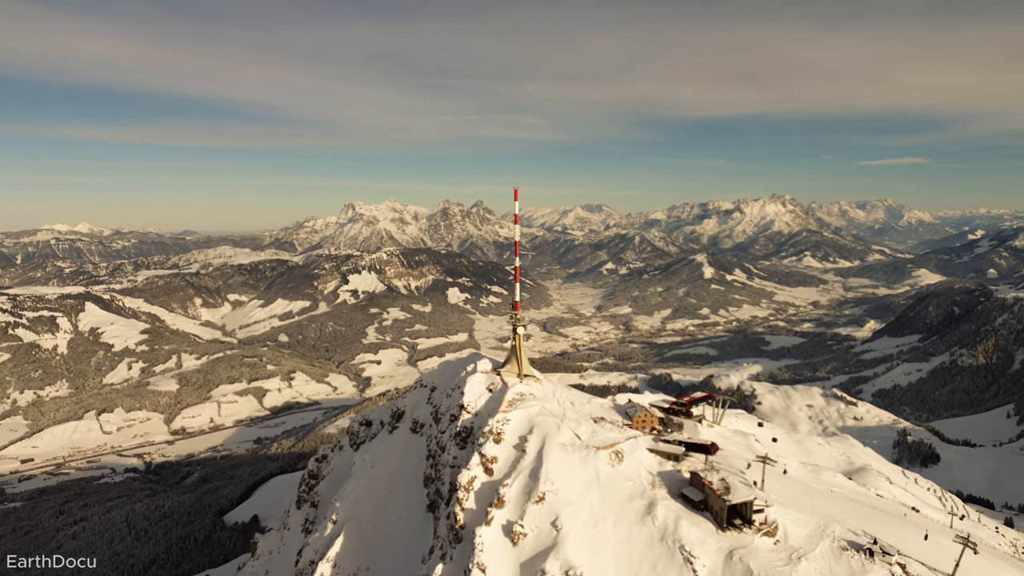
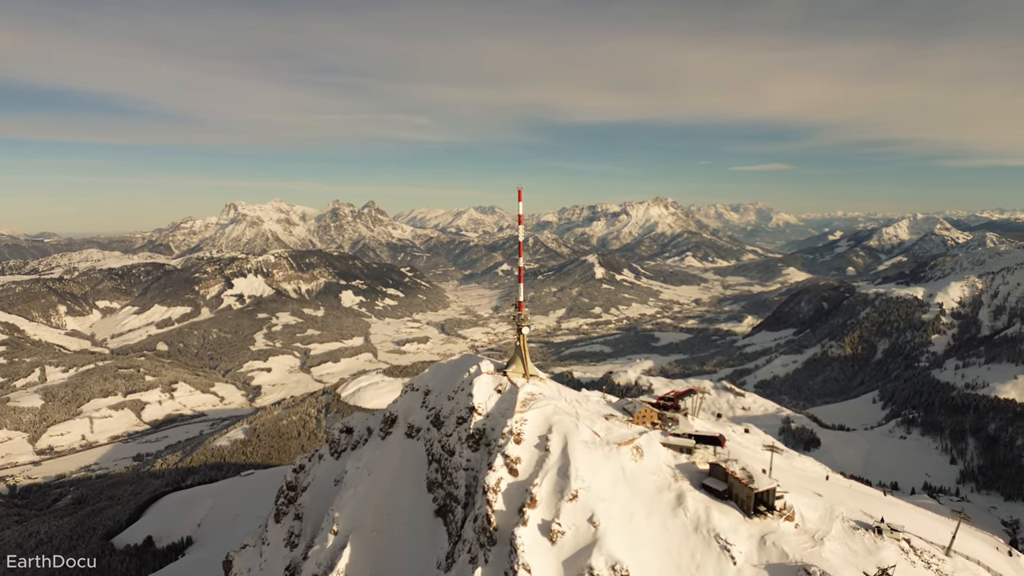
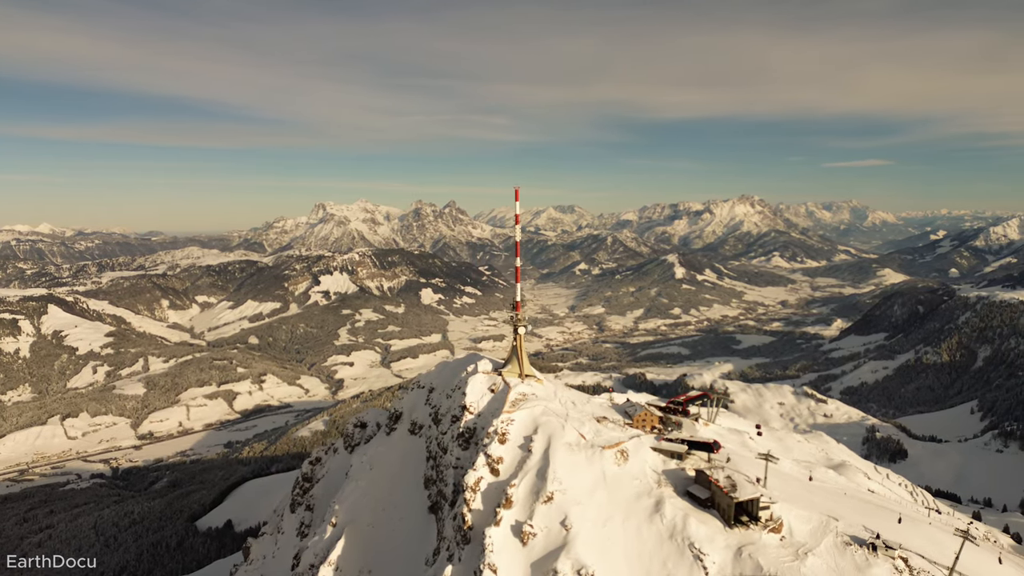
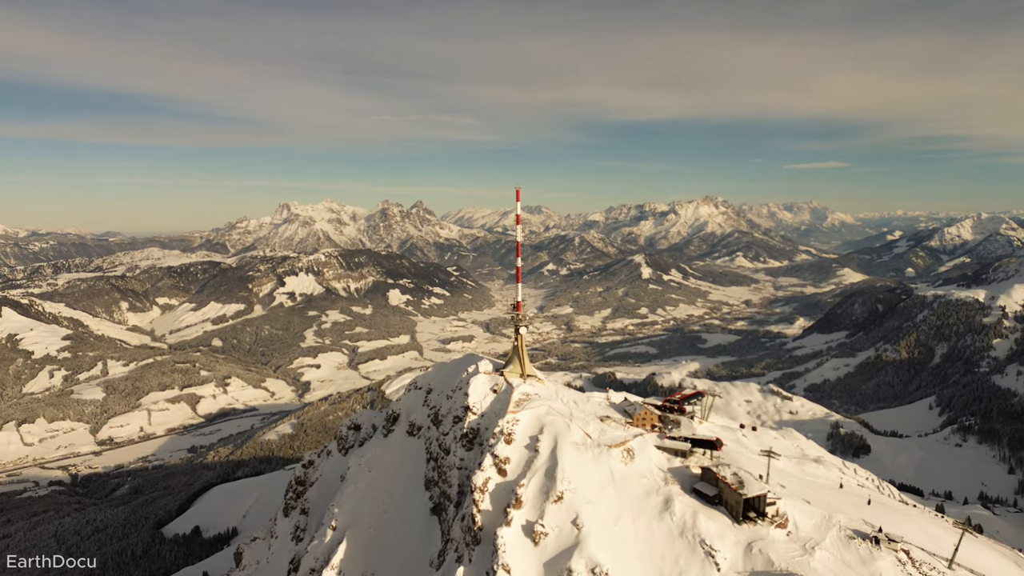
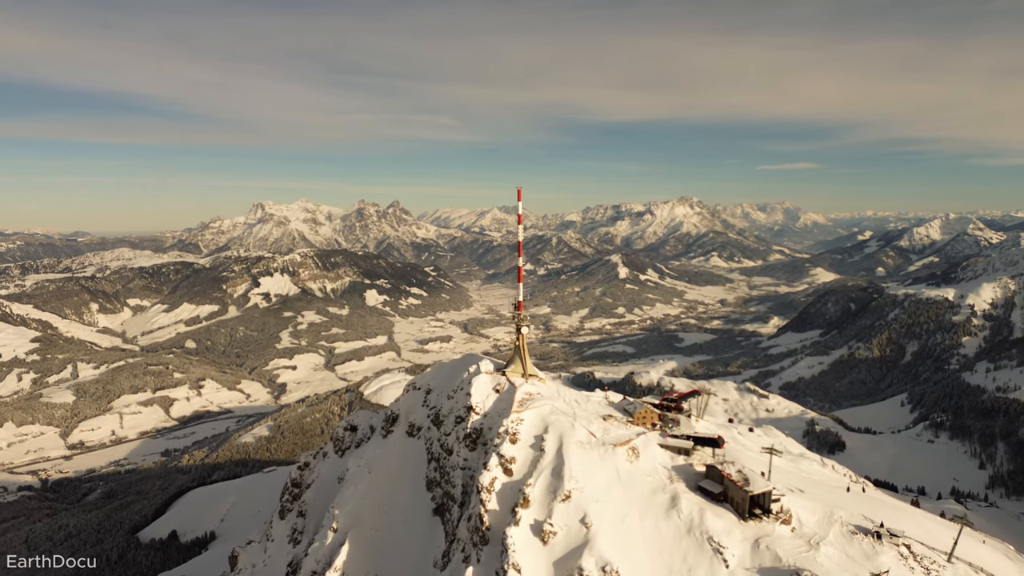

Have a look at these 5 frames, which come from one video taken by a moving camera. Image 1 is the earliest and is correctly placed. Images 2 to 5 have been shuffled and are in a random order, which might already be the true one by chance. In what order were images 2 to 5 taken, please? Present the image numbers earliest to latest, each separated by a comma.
3, 4, 5, 2
